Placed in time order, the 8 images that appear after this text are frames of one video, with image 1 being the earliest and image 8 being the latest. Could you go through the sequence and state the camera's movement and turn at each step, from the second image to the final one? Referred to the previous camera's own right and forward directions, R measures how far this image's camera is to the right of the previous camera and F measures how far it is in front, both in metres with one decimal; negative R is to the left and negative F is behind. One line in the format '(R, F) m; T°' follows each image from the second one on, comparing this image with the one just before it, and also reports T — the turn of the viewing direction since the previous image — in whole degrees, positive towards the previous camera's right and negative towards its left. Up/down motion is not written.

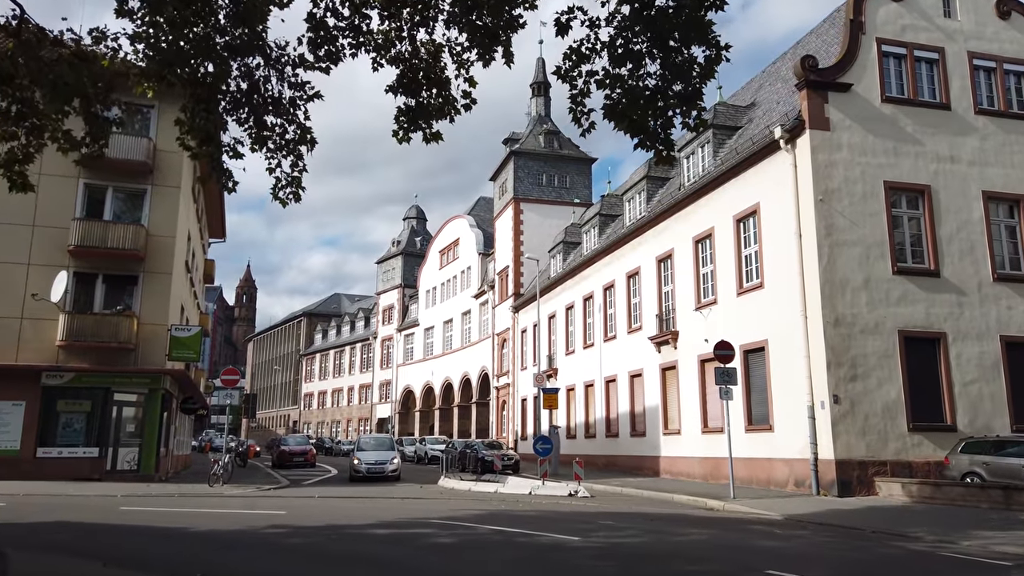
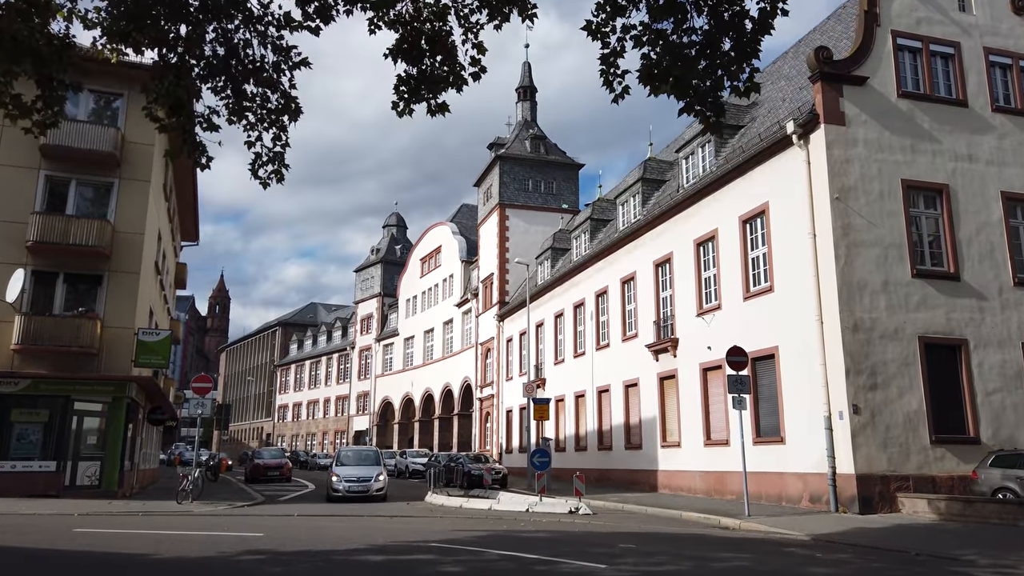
(-0.5, +1.3) m; +2°
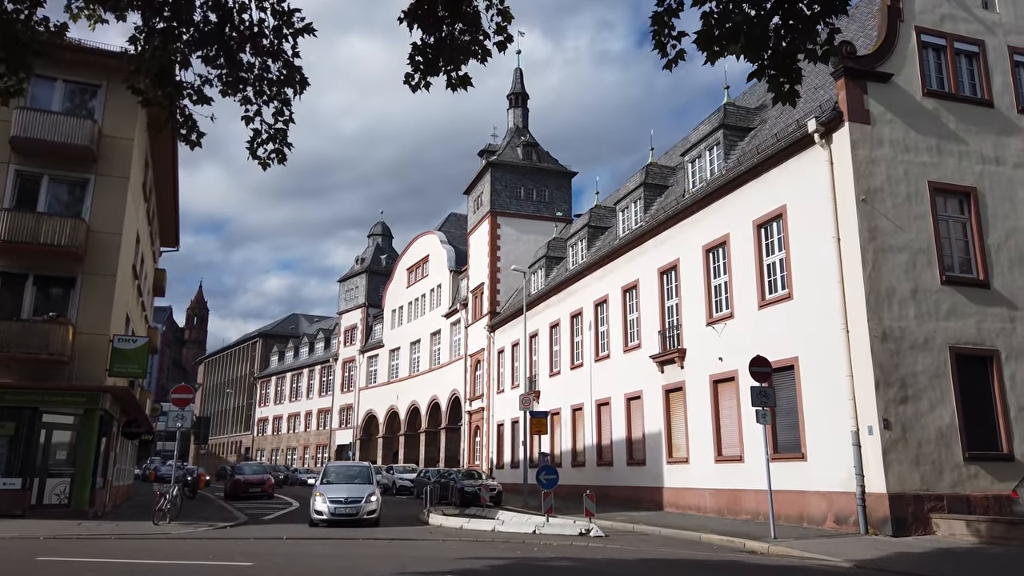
(-0.5, +1.2) m; +1°
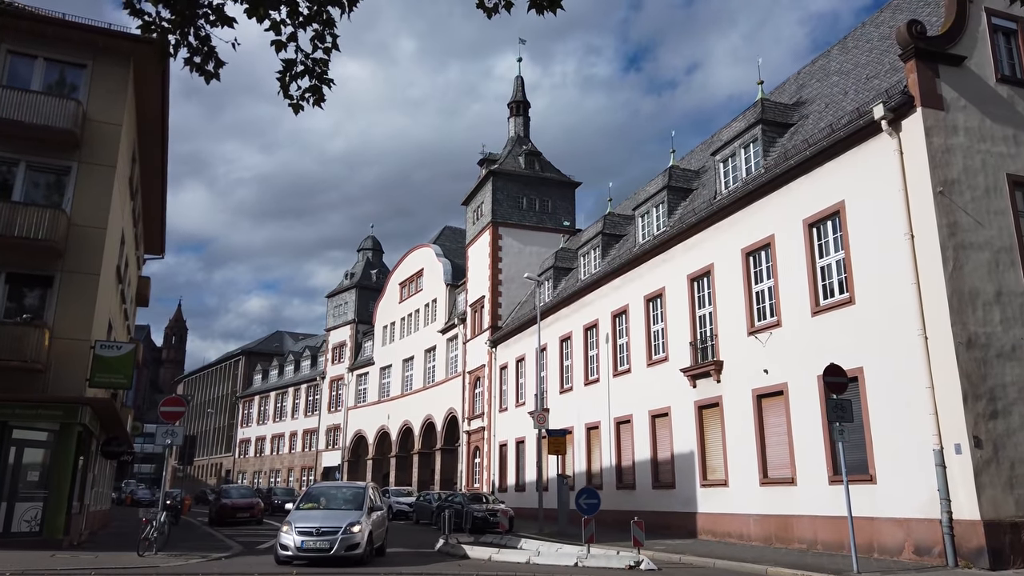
(-1.1, +1.9) m; +1°
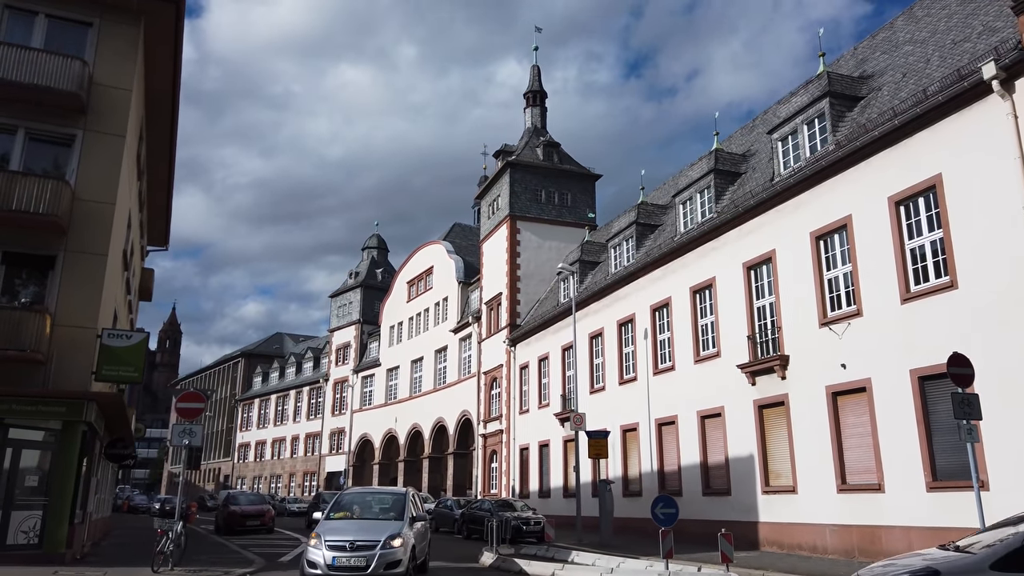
(-1.3, +1.8) m; 0°
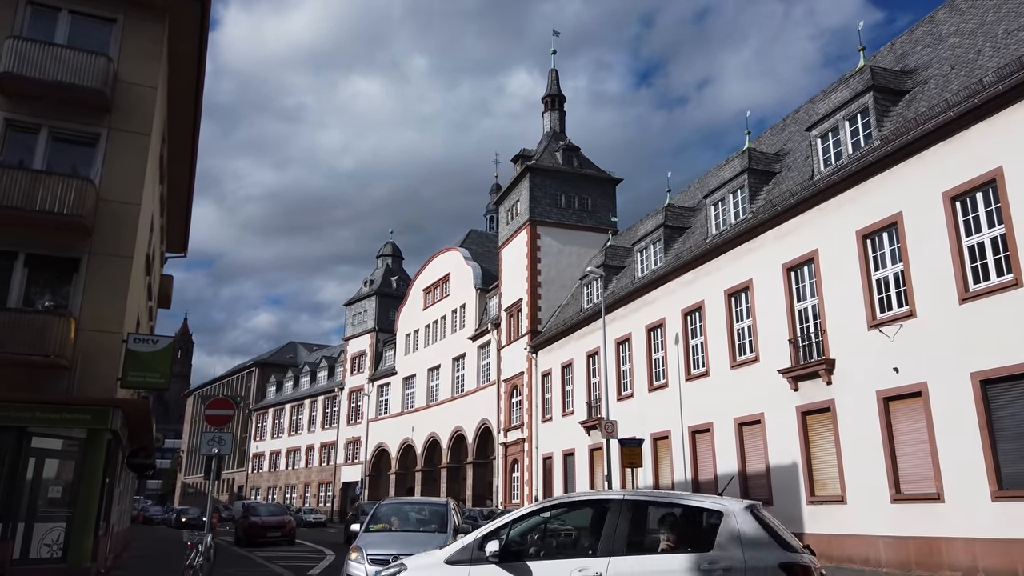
(-0.6, +0.6) m; -1°
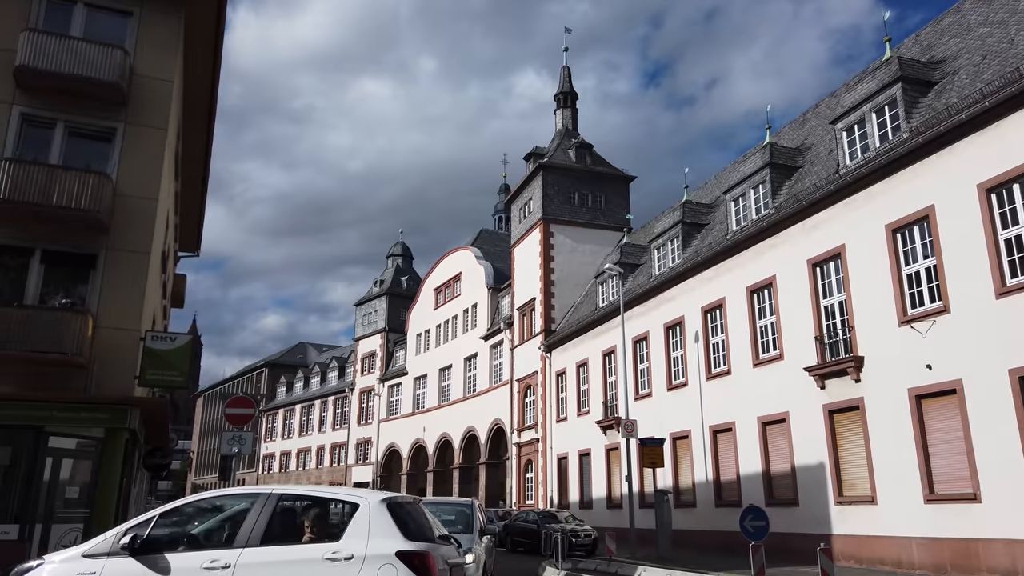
(-0.3, +0.3) m; 0°
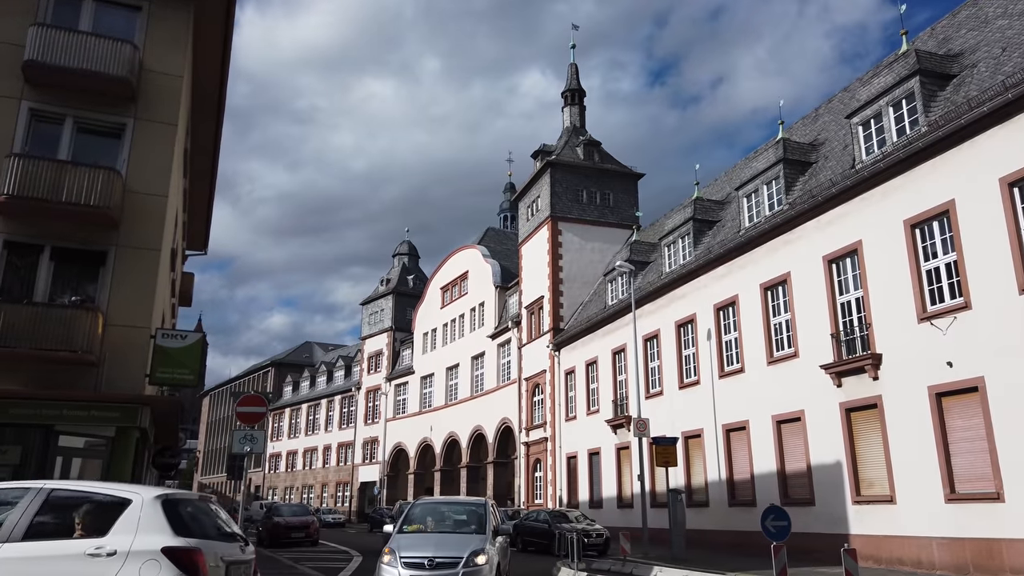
(-0.2, +0.2) m; 0°
